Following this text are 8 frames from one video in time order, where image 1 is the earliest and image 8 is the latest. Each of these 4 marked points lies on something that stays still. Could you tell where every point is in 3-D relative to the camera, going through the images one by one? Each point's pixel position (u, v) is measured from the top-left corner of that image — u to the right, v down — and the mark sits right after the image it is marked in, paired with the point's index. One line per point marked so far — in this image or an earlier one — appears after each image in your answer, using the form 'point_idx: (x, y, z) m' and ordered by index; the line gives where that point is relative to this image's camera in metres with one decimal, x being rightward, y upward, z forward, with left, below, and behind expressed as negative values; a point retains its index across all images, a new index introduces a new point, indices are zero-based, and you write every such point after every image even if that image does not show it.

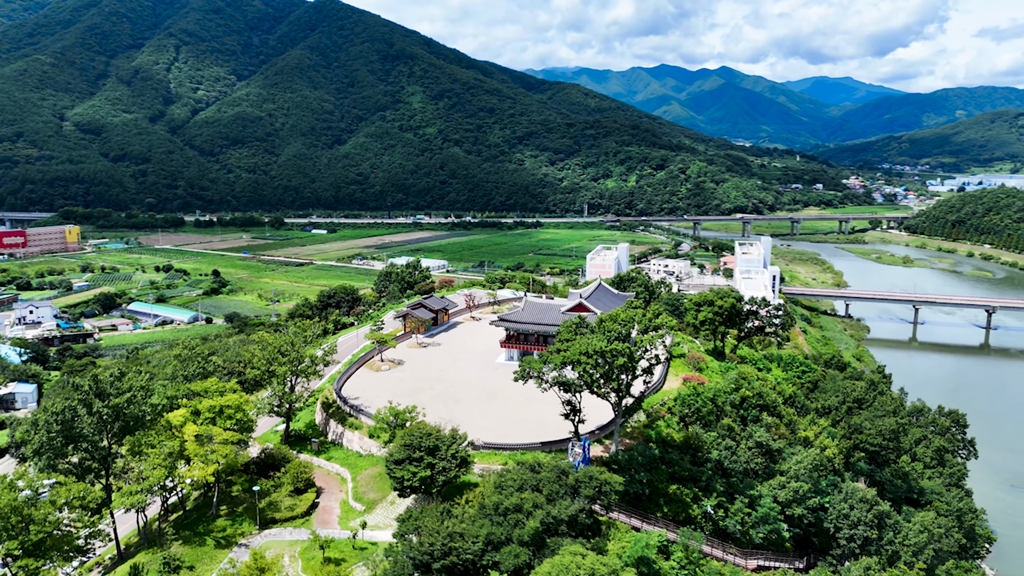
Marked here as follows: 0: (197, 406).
0: (-7.2, -2.7, +16.9) m
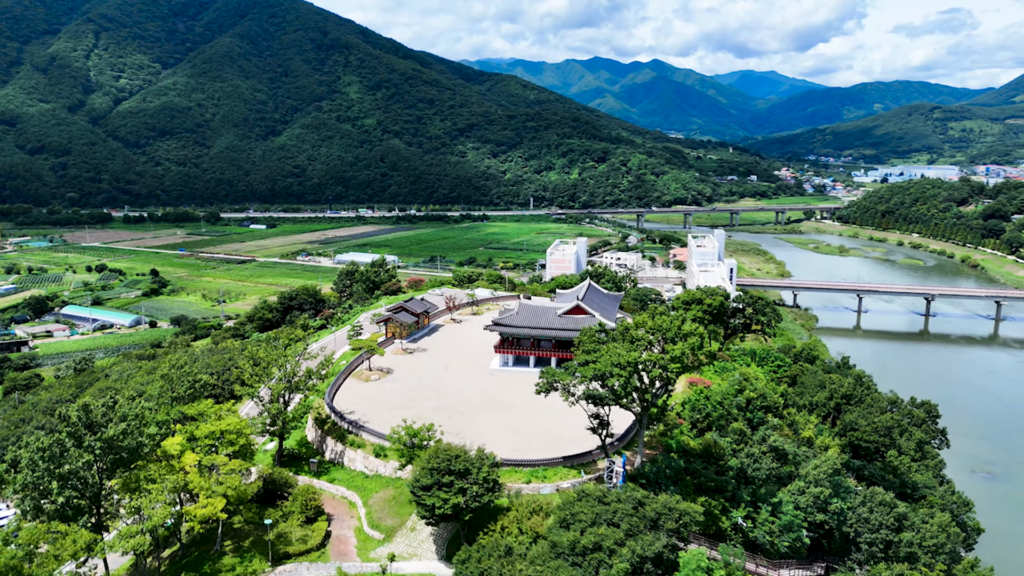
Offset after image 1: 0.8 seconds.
0: (-6.7, -3.0, +15.4) m
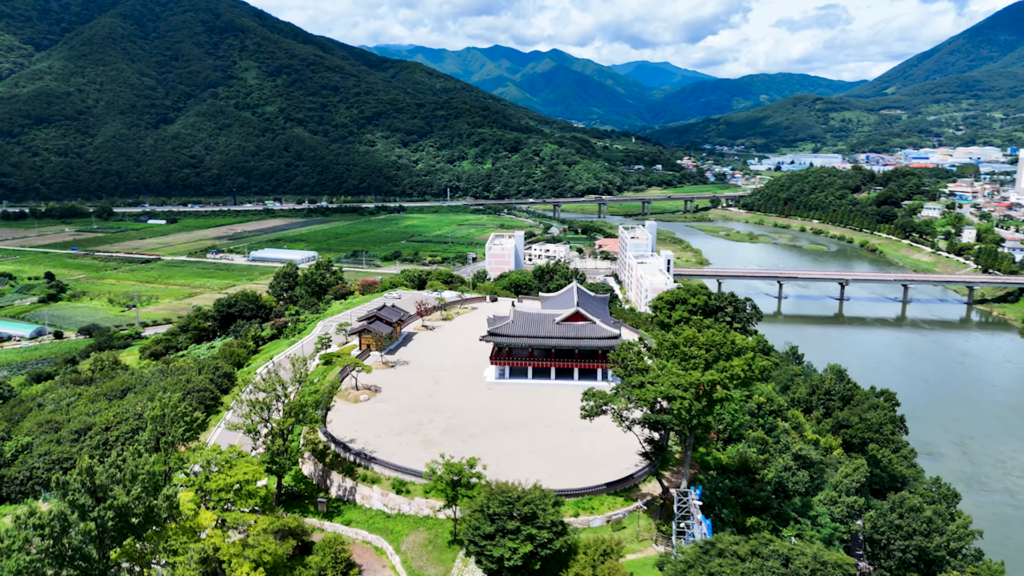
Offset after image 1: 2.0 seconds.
0: (-5.6, -3.5, +13.3) m
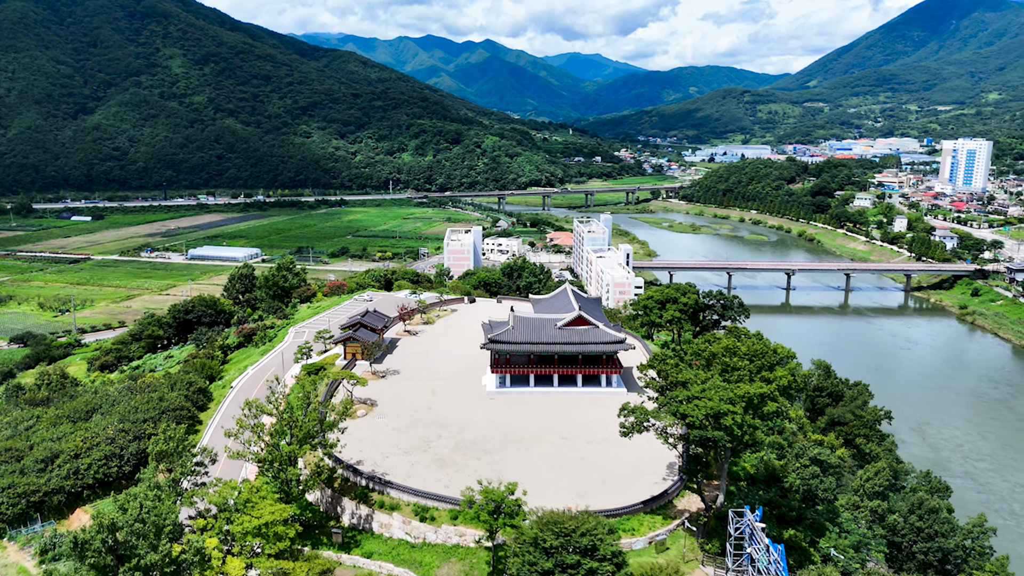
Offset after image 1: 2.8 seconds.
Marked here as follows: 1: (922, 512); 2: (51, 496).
0: (-4.7, -3.9, +11.9) m
1: (+10.1, -5.5, +18.1) m
2: (-11.3, -5.1, +18.0) m
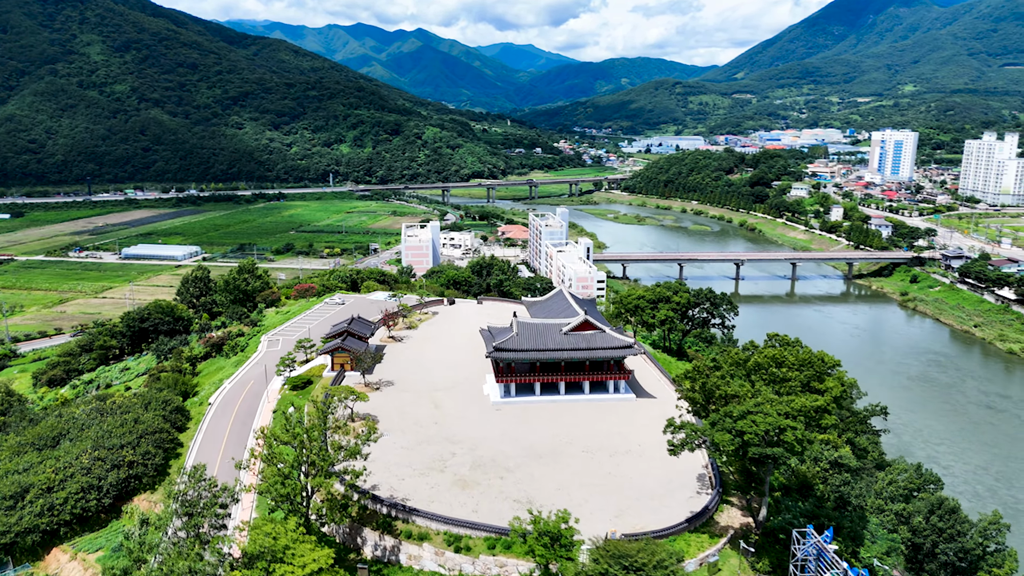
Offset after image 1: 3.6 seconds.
0: (-3.7, -4.2, +10.7) m
1: (+10.5, -5.5, +18.1) m
2: (-10.7, -5.5, +16.2) m
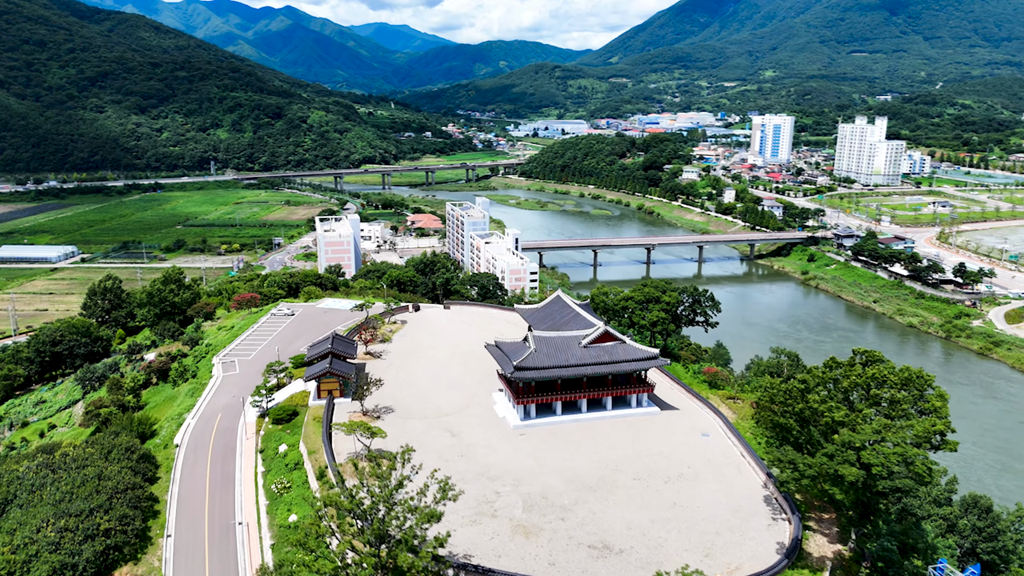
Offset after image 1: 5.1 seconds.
0: (-1.5, -4.9, +8.7) m
1: (+11.4, -5.5, +18.3) m
2: (-9.2, -6.3, +13.0) m
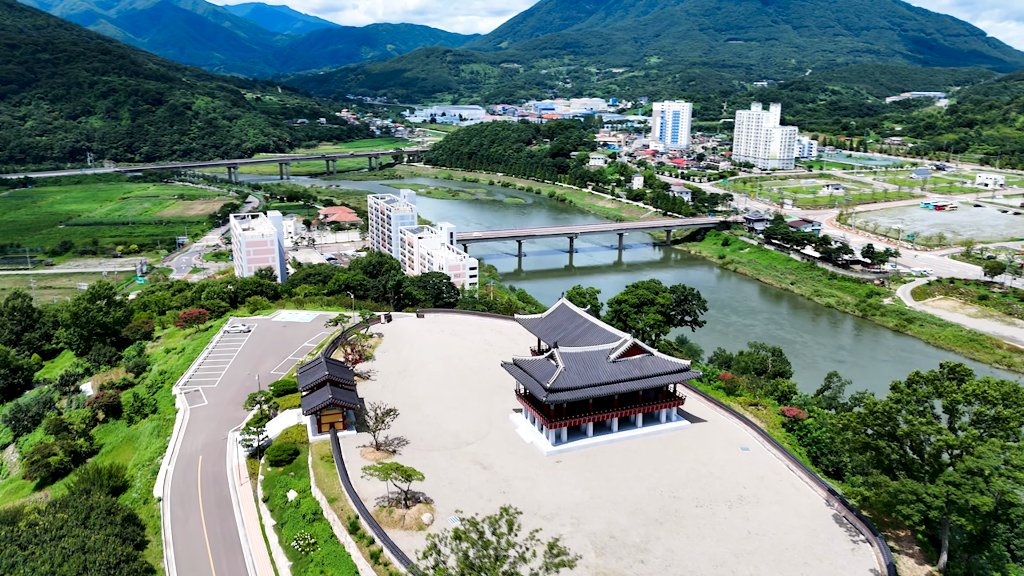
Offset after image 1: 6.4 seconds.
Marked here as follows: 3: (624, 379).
0: (+0.8, -5.5, +7.2) m
1: (+12.3, -5.4, +18.5) m
2: (-7.4, -7.1, +10.5) m
3: (+2.7, -2.2, +18.2) m
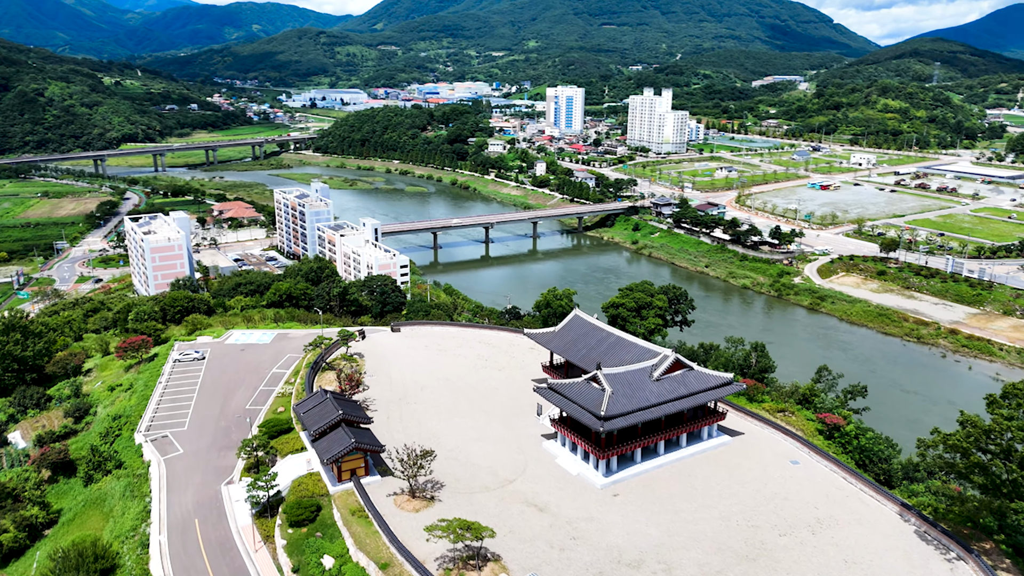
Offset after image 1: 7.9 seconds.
0: (+3.6, -6.0, +6.0) m
1: (+13.2, -5.3, +18.9) m
2: (-5.0, -8.0, +8.0) m
3: (+3.7, -2.5, +17.1) m
